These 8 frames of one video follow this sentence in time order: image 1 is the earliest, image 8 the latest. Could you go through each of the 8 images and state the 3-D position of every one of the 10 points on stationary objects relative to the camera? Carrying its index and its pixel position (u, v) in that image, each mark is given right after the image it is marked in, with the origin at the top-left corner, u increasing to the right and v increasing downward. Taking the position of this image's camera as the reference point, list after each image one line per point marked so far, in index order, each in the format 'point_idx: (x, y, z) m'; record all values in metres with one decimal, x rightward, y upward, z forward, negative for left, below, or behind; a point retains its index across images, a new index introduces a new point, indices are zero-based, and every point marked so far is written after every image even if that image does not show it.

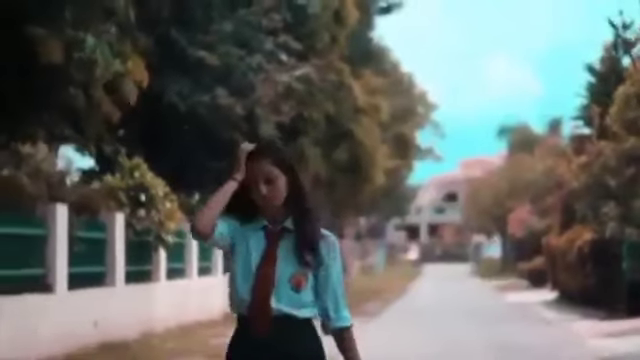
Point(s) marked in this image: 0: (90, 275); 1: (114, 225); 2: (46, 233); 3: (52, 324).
0: (-2.8, -1.2, +18.3) m
1: (-2.7, -0.6, +19.3) m
2: (-3.0, -0.6, +15.7) m
3: (-2.8, -1.5, +15.5) m
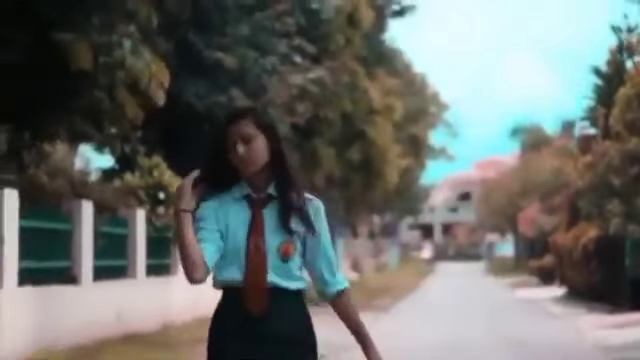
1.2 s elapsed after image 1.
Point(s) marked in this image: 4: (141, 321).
0: (-2.7, -1.1, +19.2) m
1: (-2.5, -0.6, +20.2) m
2: (-2.8, -0.5, +16.7) m
3: (-2.7, -1.5, +16.4) m
4: (-2.4, -1.9, +19.8) m
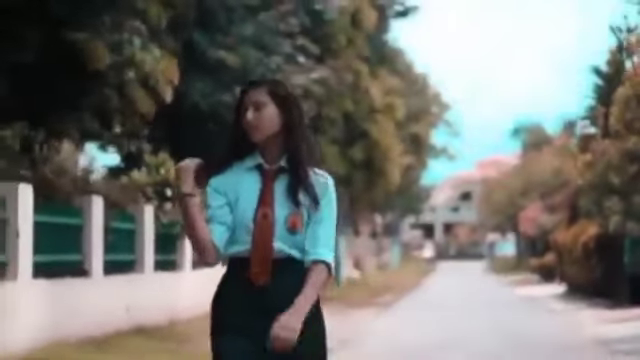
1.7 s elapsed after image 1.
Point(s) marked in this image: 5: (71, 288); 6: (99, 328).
0: (-2.6, -1.1, +19.6) m
1: (-2.5, -0.5, +20.6) m
2: (-2.8, -0.5, +17.1) m
3: (-2.7, -1.4, +16.8) m
4: (-2.3, -1.9, +20.3) m
5: (-2.7, -1.2, +16.0) m
6: (-2.6, -1.7, +17.2) m
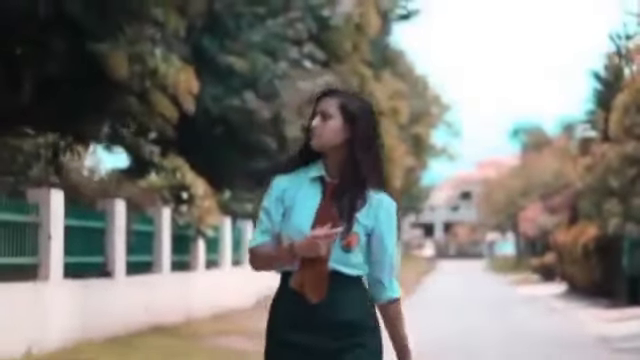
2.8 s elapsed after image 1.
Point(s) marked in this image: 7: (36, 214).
0: (-2.5, -1.2, +20.4) m
1: (-2.3, -0.6, +21.4) m
2: (-2.6, -0.6, +17.9) m
3: (-2.5, -1.5, +17.6) m
4: (-2.2, -1.9, +21.0) m
5: (-2.6, -1.3, +16.8) m
6: (-2.5, -1.8, +18.0) m
7: (-2.9, -0.3, +14.8) m
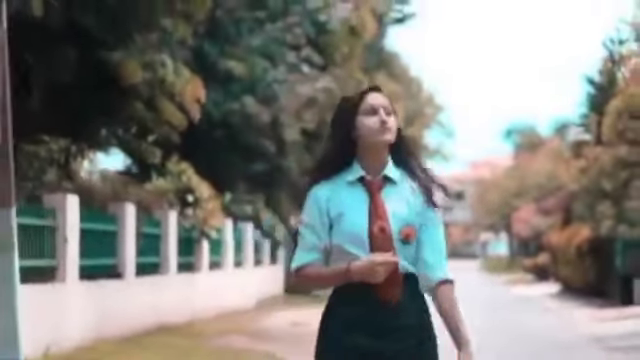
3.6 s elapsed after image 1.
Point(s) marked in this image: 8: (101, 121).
0: (-2.4, -1.2, +21.0) m
1: (-2.3, -0.6, +22.0) m
2: (-2.6, -0.6, +18.5) m
3: (-2.5, -1.6, +18.2) m
4: (-2.2, -2.0, +21.6) m
5: (-2.5, -1.3, +17.4) m
6: (-2.4, -1.9, +18.6) m
7: (-2.8, -0.4, +15.4) m
8: (-2.6, +0.7, +16.2) m
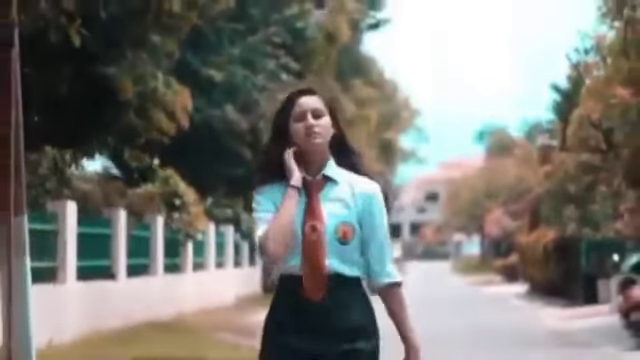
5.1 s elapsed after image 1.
0: (-2.8, -1.3, +22.3) m
1: (-2.6, -0.7, +23.3) m
2: (-2.8, -0.7, +19.7) m
3: (-2.7, -1.6, +19.5) m
4: (-2.5, -2.0, +22.9) m
5: (-2.8, -1.4, +18.6) m
6: (-2.7, -1.9, +19.8) m
7: (-3.0, -0.5, +16.6) m
8: (-2.8, +0.6, +17.5) m
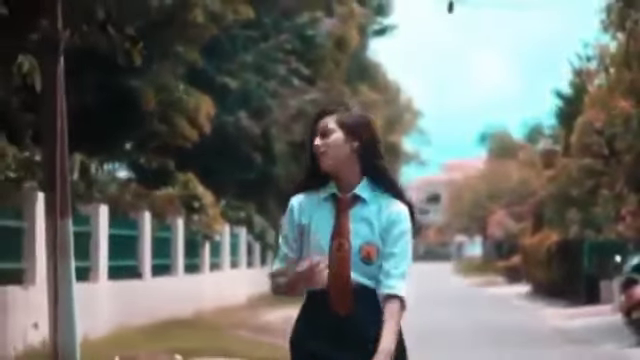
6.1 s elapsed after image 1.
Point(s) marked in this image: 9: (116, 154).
0: (-2.5, -1.4, +23.2) m
1: (-2.4, -0.8, +24.2) m
2: (-2.6, -0.8, +20.7) m
3: (-2.5, -1.7, +20.4) m
4: (-2.3, -2.1, +23.9) m
5: (-2.6, -1.5, +19.6) m
6: (-2.5, -2.0, +20.8) m
7: (-2.8, -0.5, +17.6) m
8: (-2.6, +0.5, +18.5) m
9: (-2.8, +0.3, +19.9) m
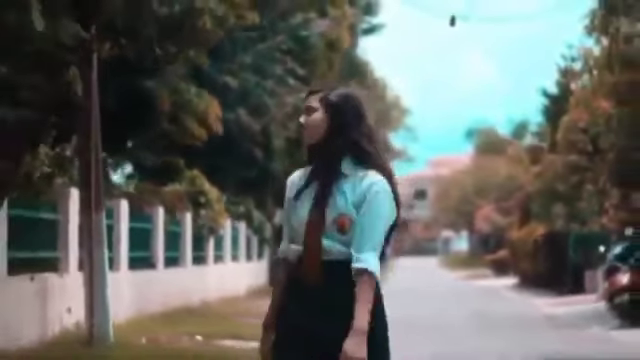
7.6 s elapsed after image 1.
0: (-2.5, -1.3, +24.6) m
1: (-2.4, -0.7, +25.6) m
2: (-2.6, -0.7, +22.0) m
3: (-2.4, -1.7, +21.8) m
4: (-2.3, -2.0, +25.2) m
5: (-2.5, -1.4, +20.9) m
6: (-2.4, -1.9, +22.1) m
7: (-2.7, -0.5, +18.9) m
8: (-2.5, +0.6, +19.8) m
9: (-2.7, +0.4, +21.2) m
